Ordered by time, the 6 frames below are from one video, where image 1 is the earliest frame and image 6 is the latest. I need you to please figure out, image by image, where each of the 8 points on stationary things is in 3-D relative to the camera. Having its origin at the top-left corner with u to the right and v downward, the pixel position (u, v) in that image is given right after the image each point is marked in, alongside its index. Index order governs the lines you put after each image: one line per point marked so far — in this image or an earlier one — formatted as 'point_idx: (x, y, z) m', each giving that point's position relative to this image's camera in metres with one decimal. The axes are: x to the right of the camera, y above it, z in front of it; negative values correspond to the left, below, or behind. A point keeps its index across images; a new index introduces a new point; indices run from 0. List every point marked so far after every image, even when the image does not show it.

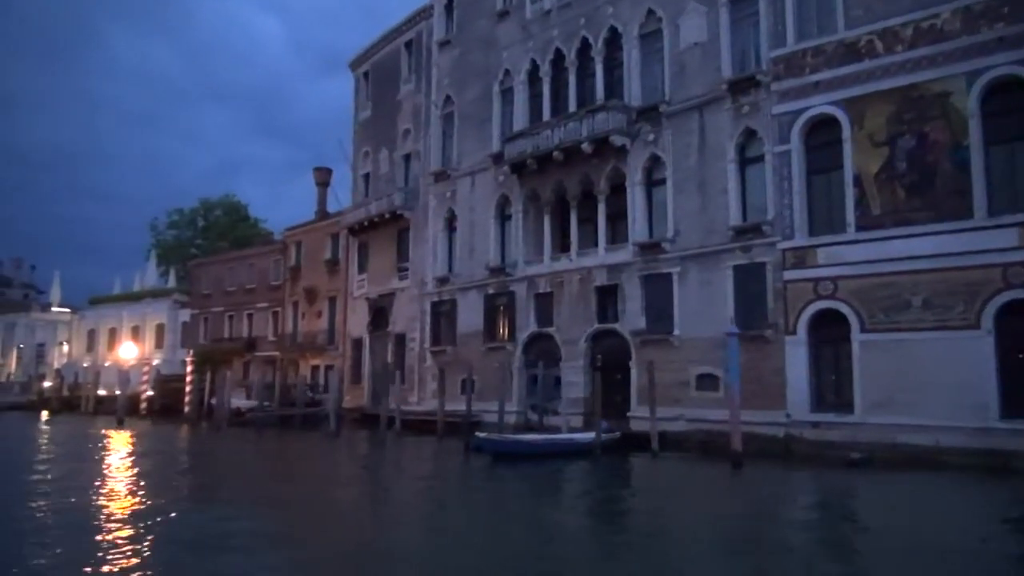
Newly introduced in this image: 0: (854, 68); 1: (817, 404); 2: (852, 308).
0: (+8.0, +5.2, +19.9) m
1: (+7.2, -2.7, +19.9) m
2: (+7.7, -0.5, +19.3) m
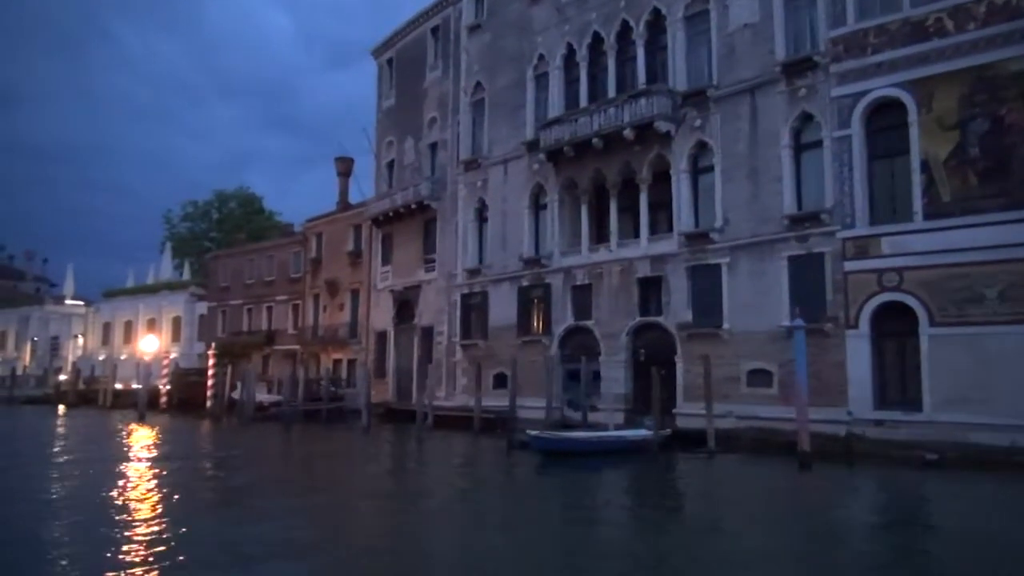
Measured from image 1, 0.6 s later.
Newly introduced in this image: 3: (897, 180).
0: (+9.1, +5.3, +18.9) m
1: (+8.2, -2.5, +18.9) m
2: (+8.8, -0.3, +18.3) m
3: (+8.7, +2.4, +19.3) m
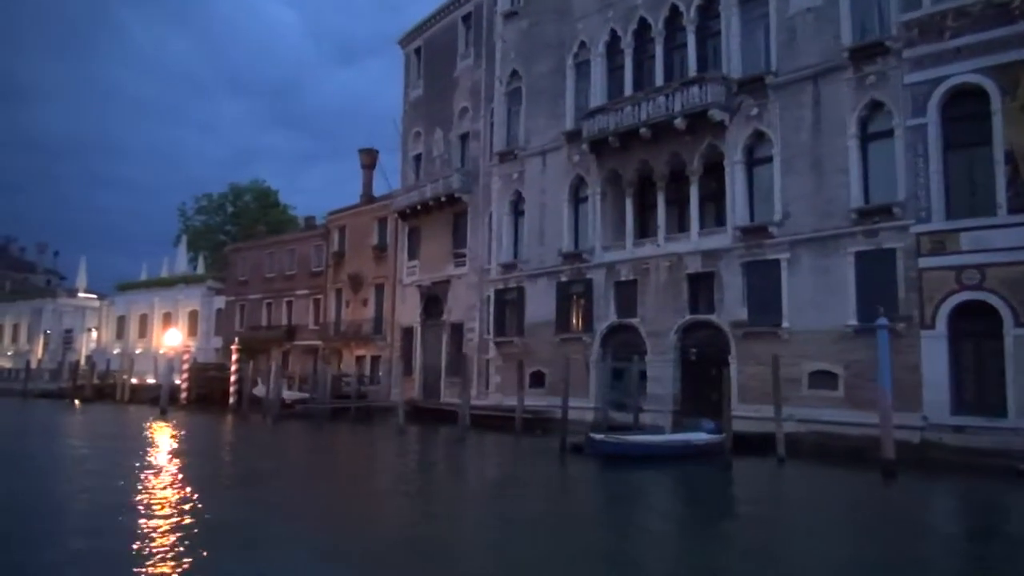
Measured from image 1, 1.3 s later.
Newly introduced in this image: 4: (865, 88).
0: (+10.3, +5.4, +17.8) m
1: (+9.4, -2.5, +17.9) m
2: (+10.0, -0.2, +17.2) m
3: (+9.9, +2.5, +18.2) m
4: (+8.3, +4.7, +20.0) m
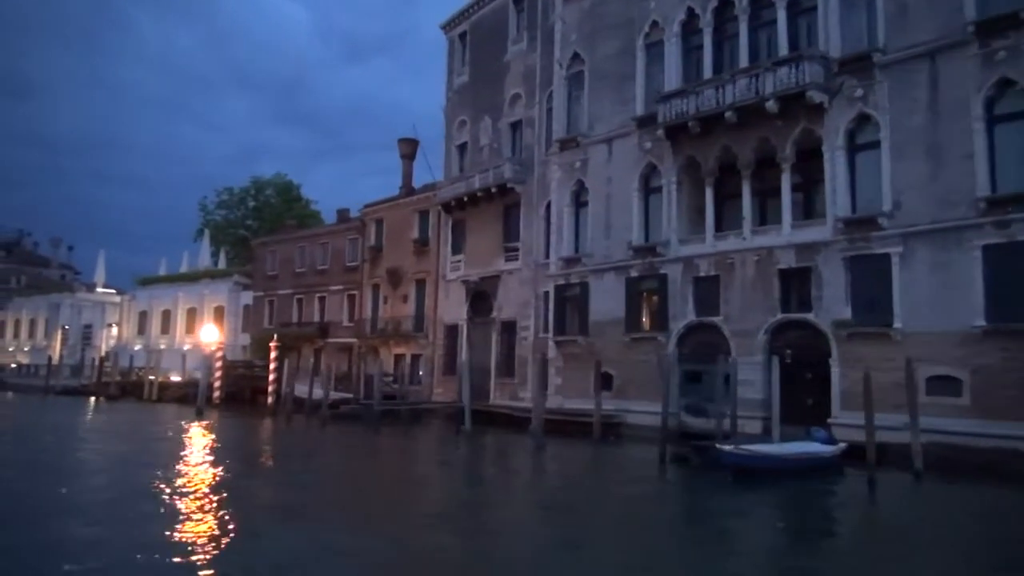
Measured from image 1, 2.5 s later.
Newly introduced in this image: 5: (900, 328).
0: (+12.3, +5.4, +15.9) m
1: (+11.3, -2.4, +16.1) m
2: (+11.9, -0.2, +15.4) m
3: (+11.9, +2.5, +16.4) m
4: (+10.3, +4.8, +18.1) m
5: (+8.7, -0.9, +19.0) m
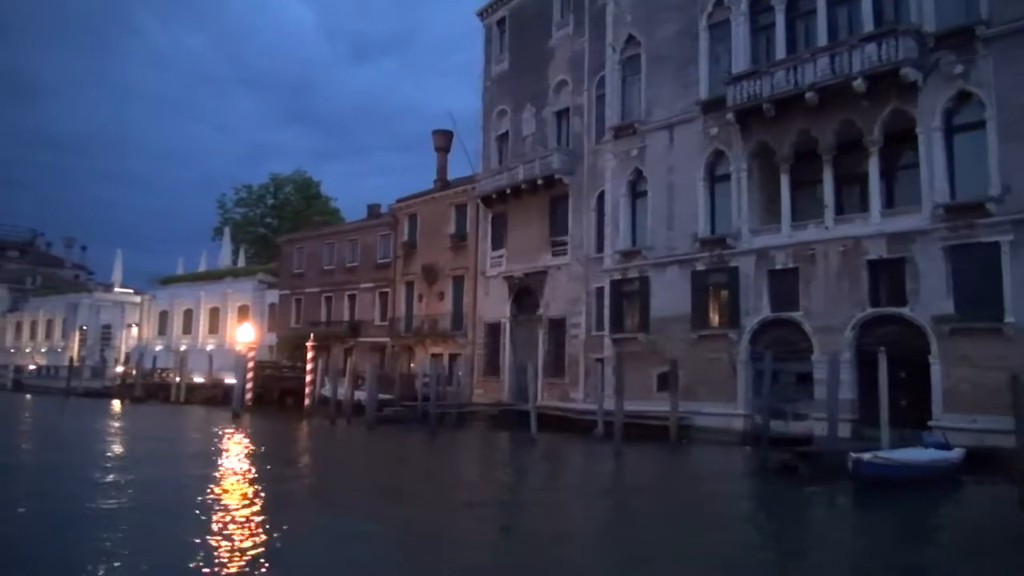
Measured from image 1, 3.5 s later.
0: (+13.9, +5.6, +14.4) m
1: (+12.9, -2.2, +14.5) m
2: (+13.5, 0.0, +13.9) m
3: (+13.5, +2.7, +14.8) m
4: (+11.9, +5.0, +16.6) m
5: (+10.3, -0.7, +17.5) m
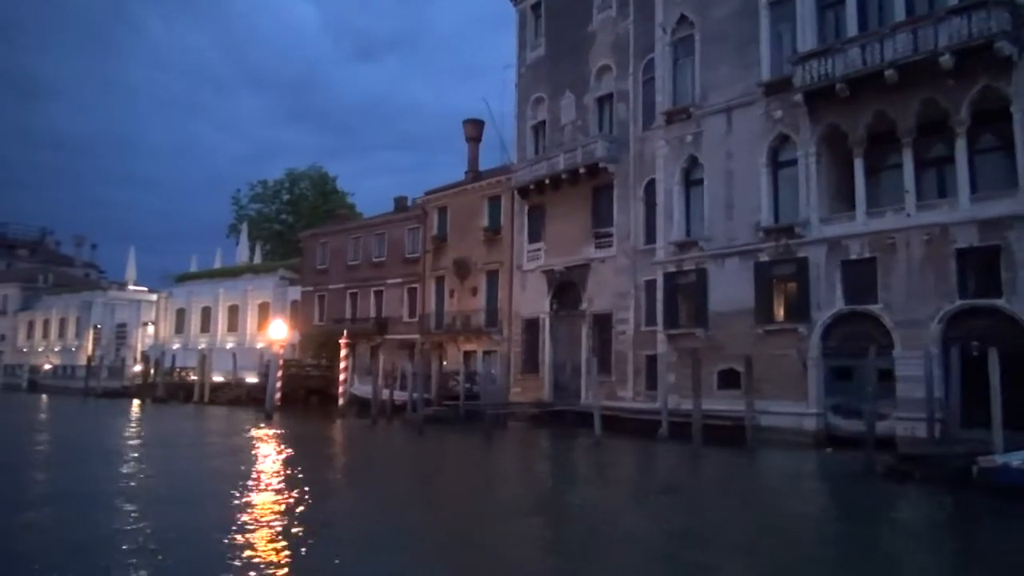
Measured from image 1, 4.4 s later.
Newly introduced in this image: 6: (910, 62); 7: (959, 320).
0: (+15.2, +5.8, +13.0) m
1: (+14.3, -2.0, +13.2) m
2: (+14.9, +0.2, +12.5) m
3: (+14.9, +3.0, +13.5) m
4: (+13.3, +5.2, +15.3) m
5: (+11.8, -0.5, +16.2) m
6: (+9.2, +5.2, +19.5) m
7: (+10.0, -0.7, +18.9) m
